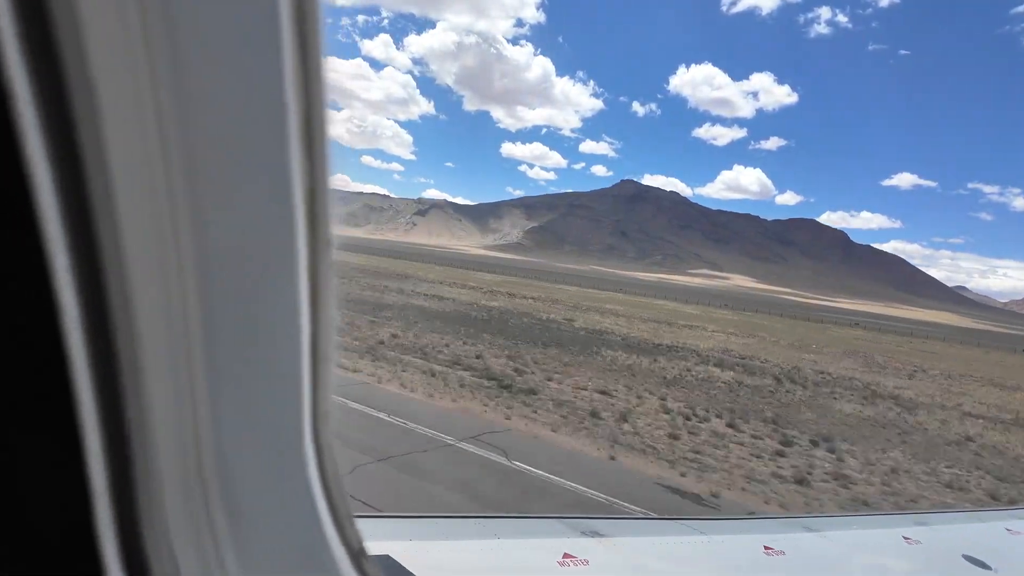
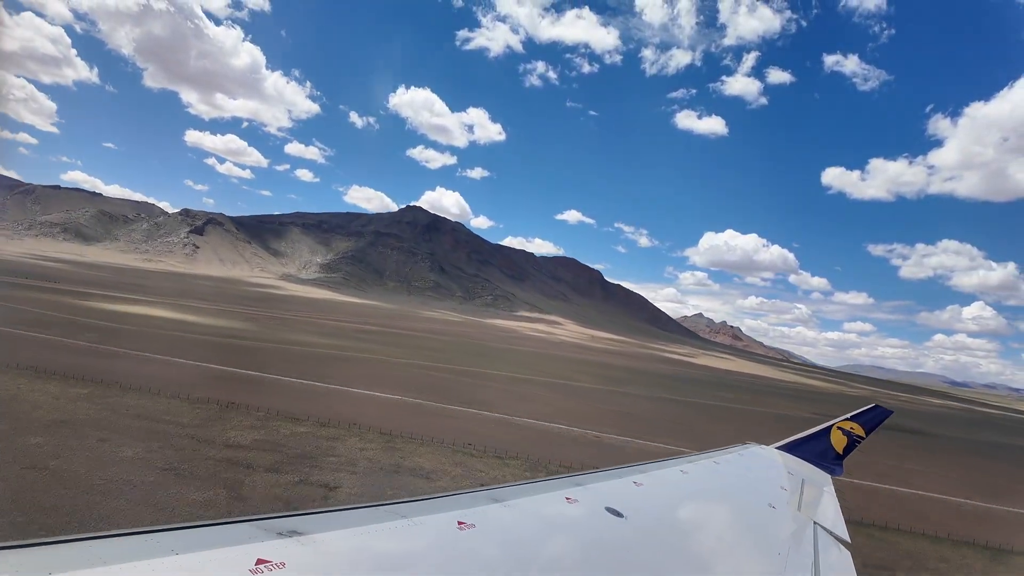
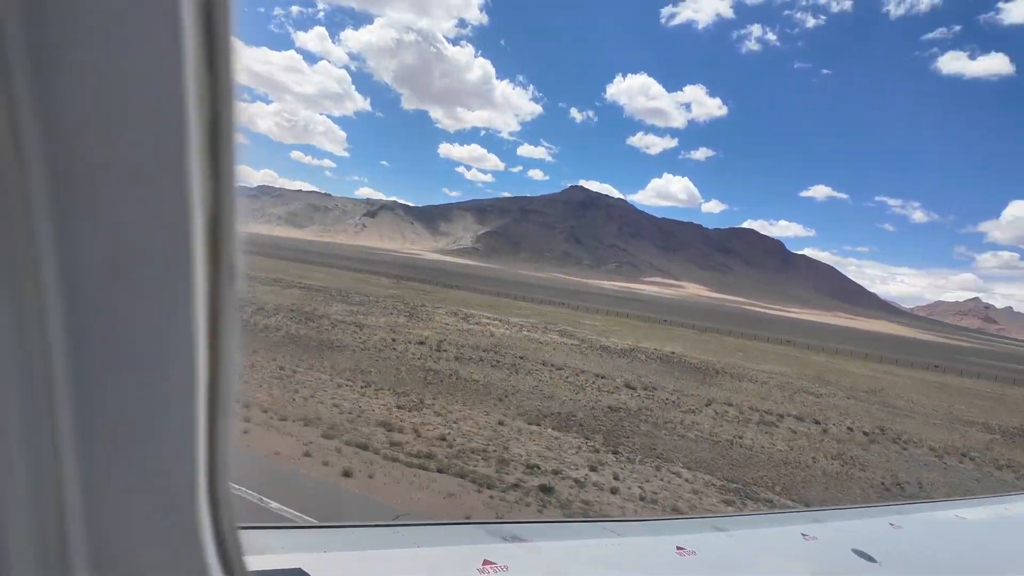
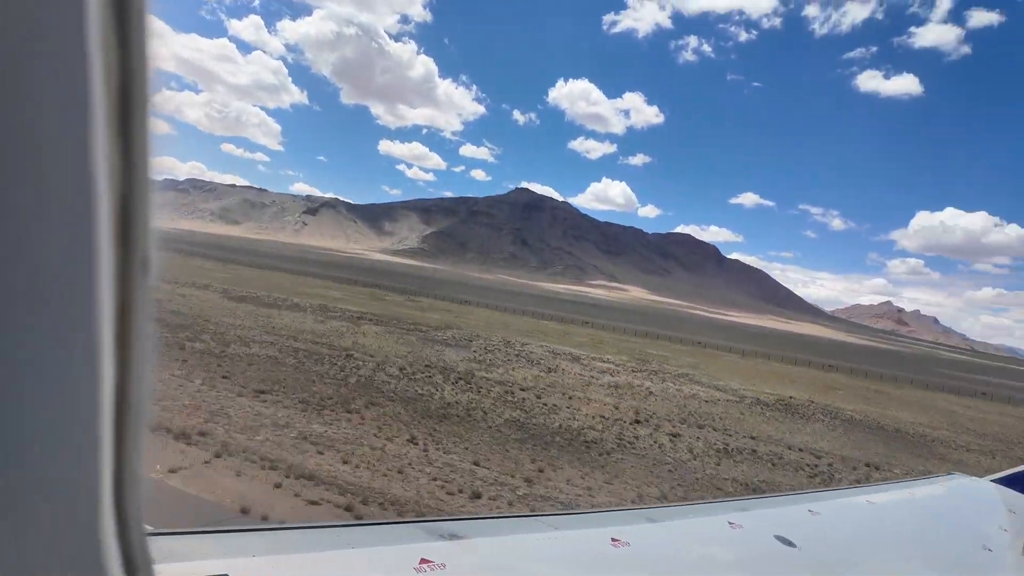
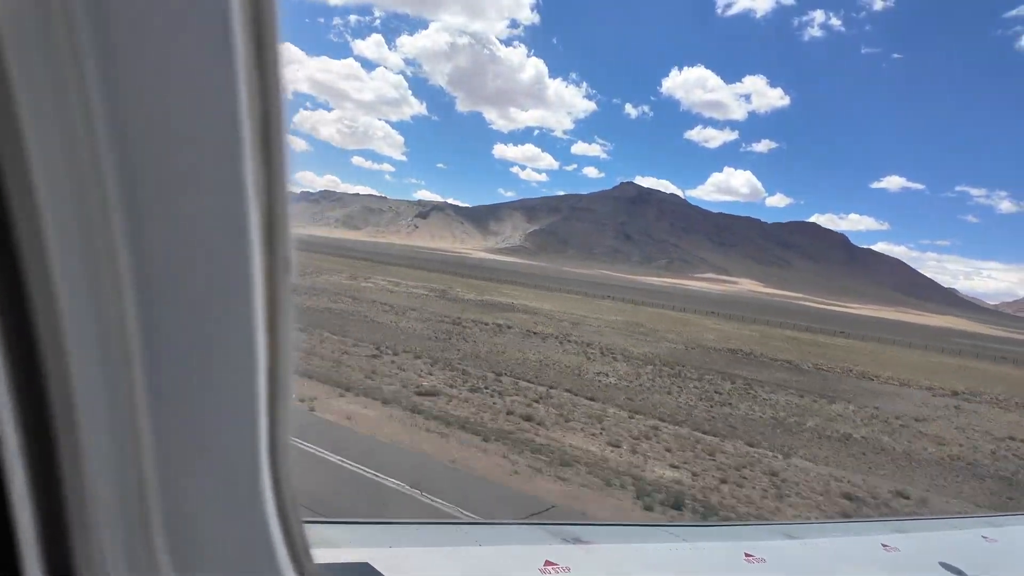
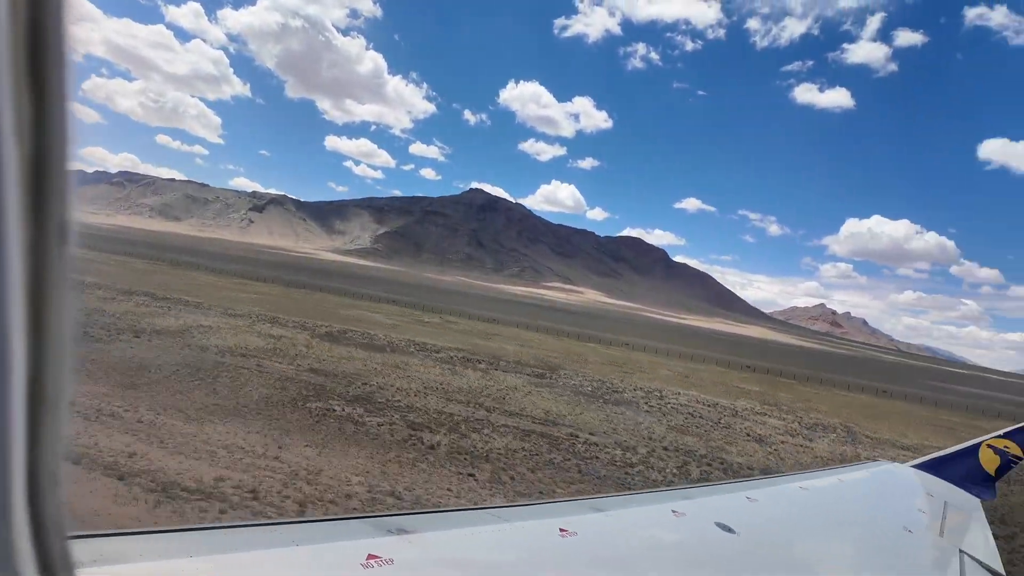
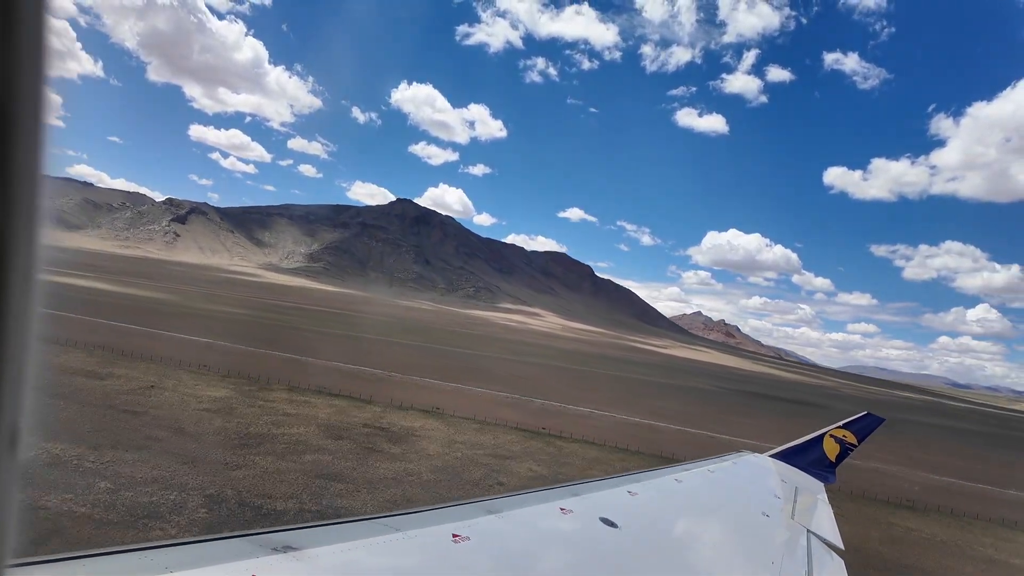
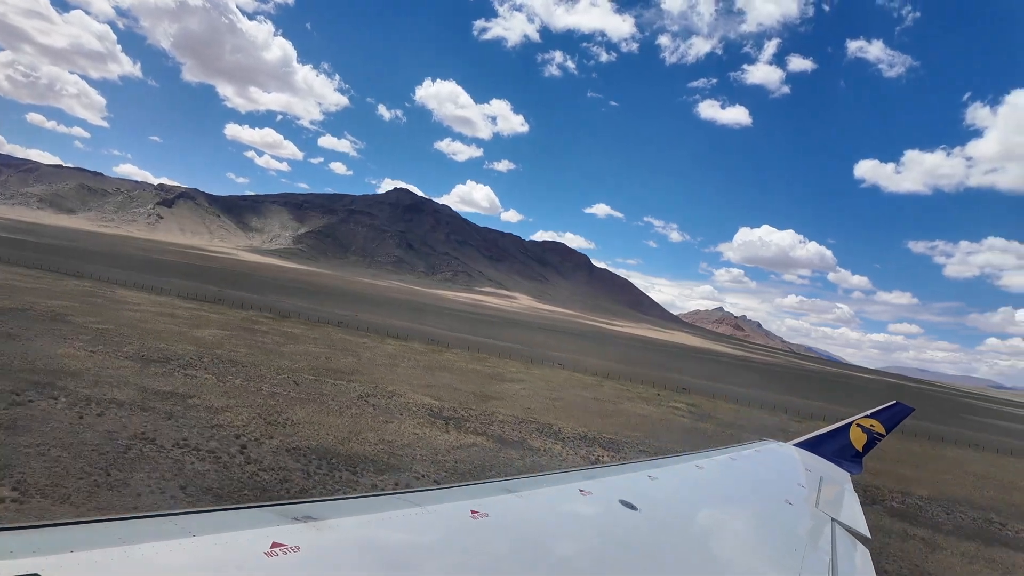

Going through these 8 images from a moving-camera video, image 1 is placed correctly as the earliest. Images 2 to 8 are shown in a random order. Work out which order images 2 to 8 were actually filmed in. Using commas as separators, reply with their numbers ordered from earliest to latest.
5, 3, 4, 6, 8, 7, 2
